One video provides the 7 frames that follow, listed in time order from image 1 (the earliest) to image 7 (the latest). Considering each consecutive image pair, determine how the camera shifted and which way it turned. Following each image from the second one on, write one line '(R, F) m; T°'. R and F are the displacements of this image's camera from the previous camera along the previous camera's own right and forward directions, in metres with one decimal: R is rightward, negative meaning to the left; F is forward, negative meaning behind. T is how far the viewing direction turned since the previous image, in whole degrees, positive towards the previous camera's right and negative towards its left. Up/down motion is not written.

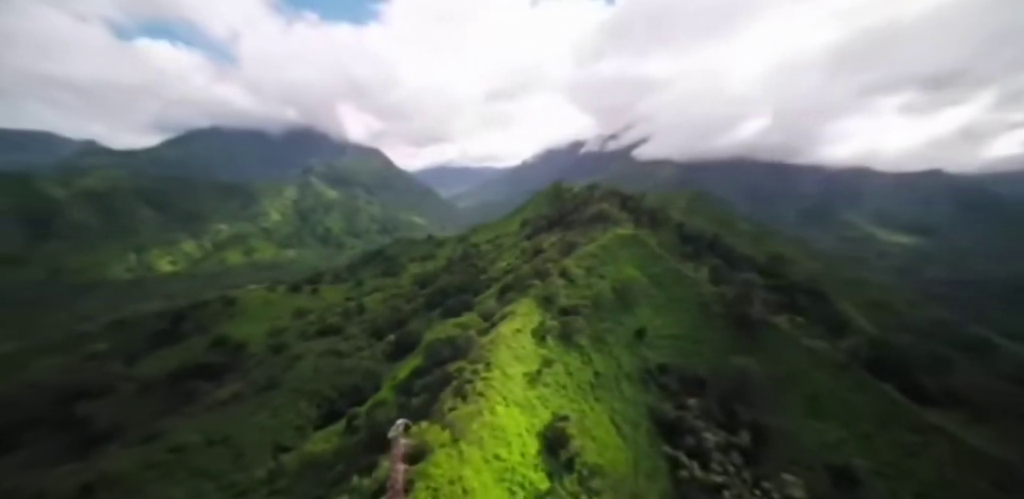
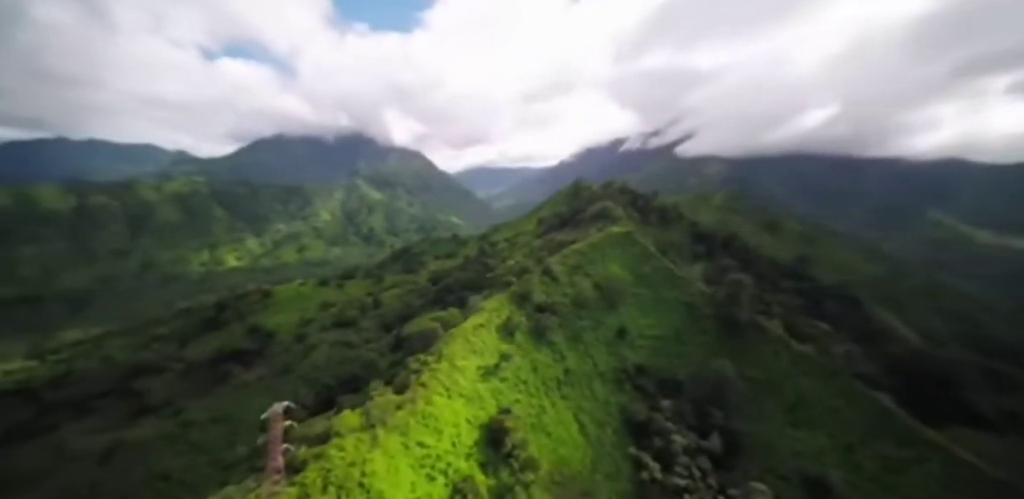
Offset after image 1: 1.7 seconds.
(+14.6, -1.1) m; -7°
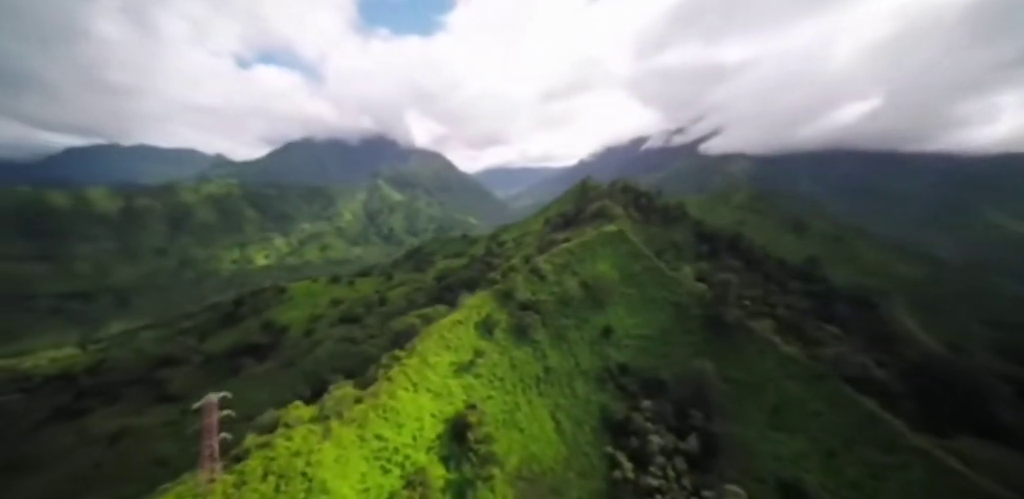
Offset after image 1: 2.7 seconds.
(+8.3, -0.8) m; -3°
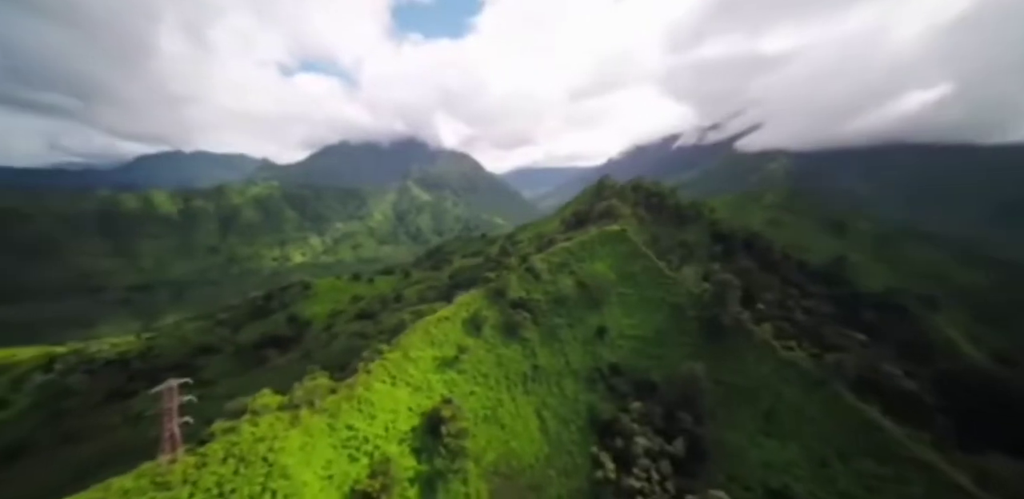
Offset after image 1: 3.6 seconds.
(+8.3, -0.6) m; -5°
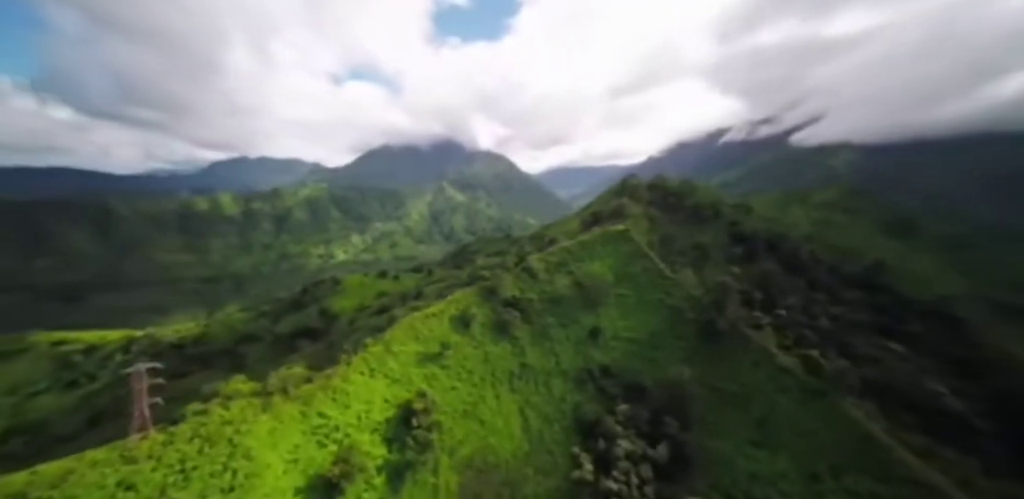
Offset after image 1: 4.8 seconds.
(+10.1, -0.3) m; -6°
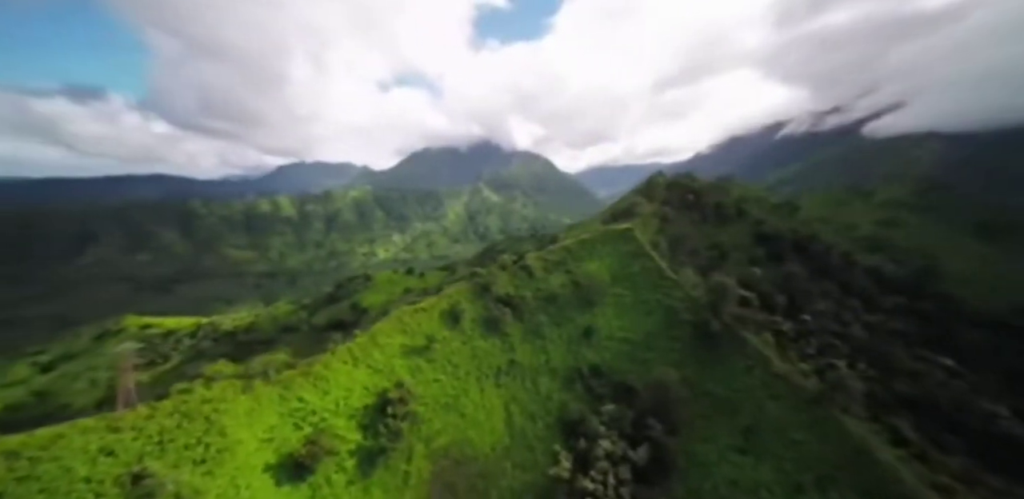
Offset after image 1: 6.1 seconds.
(+10.7, -0.1) m; -6°
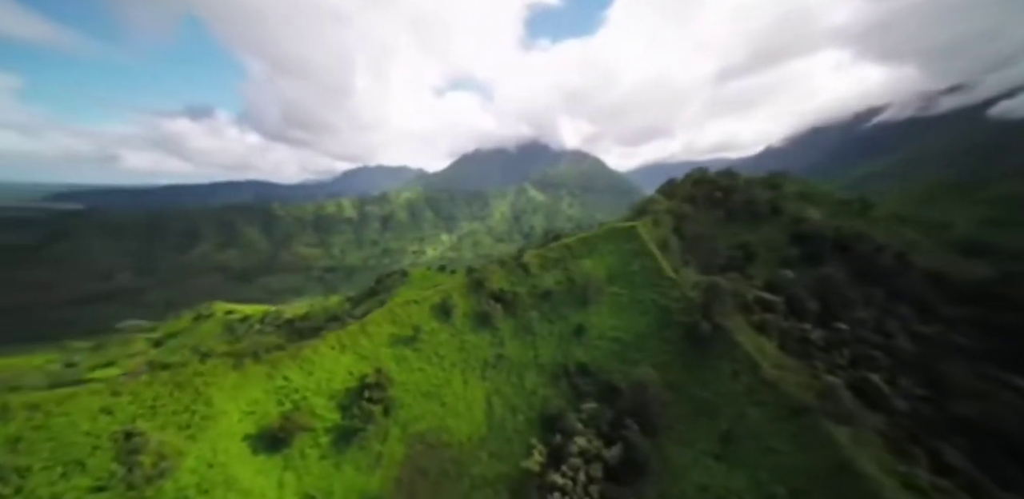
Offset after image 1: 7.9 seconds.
(+13.2, +0.3) m; -8°
